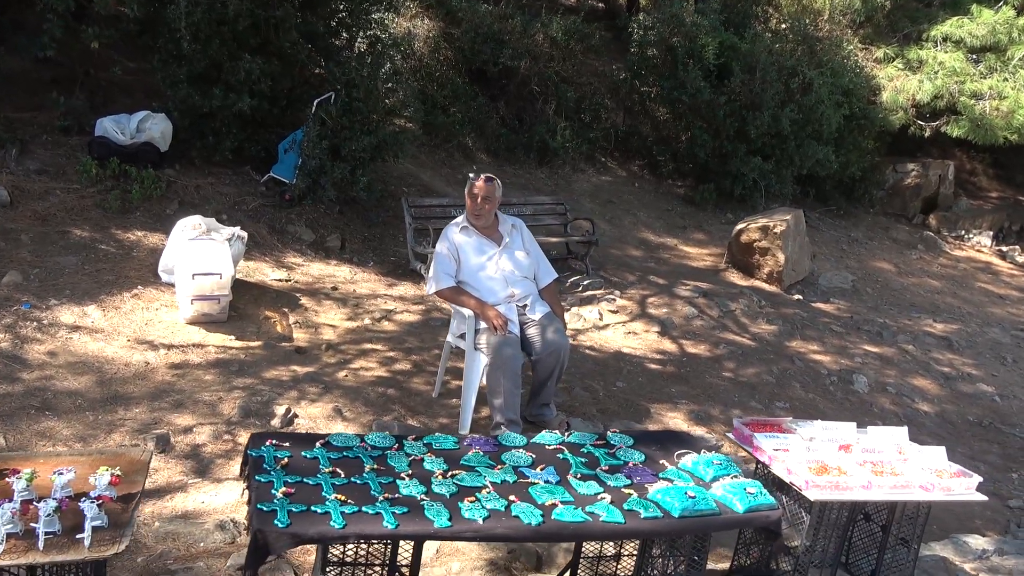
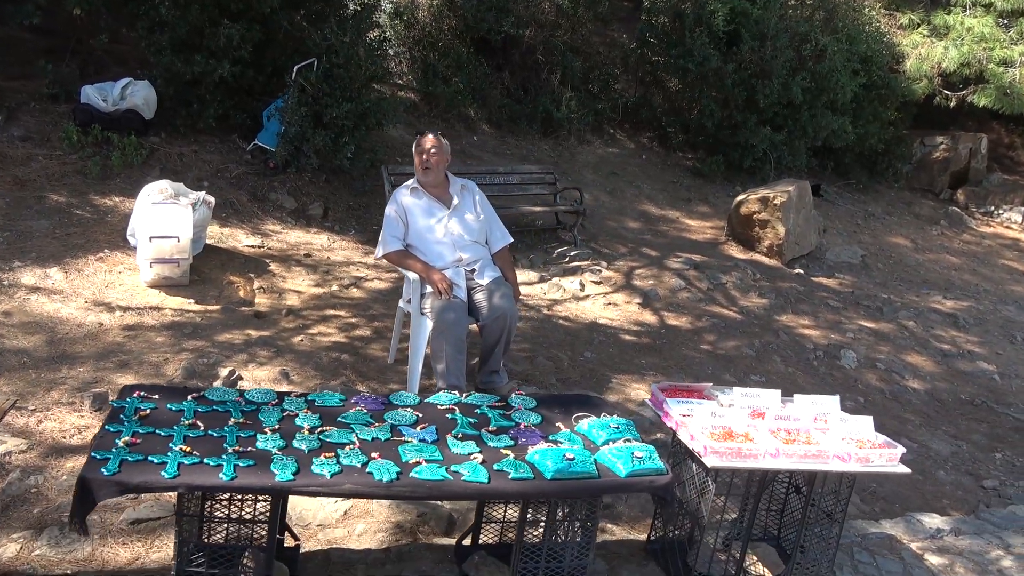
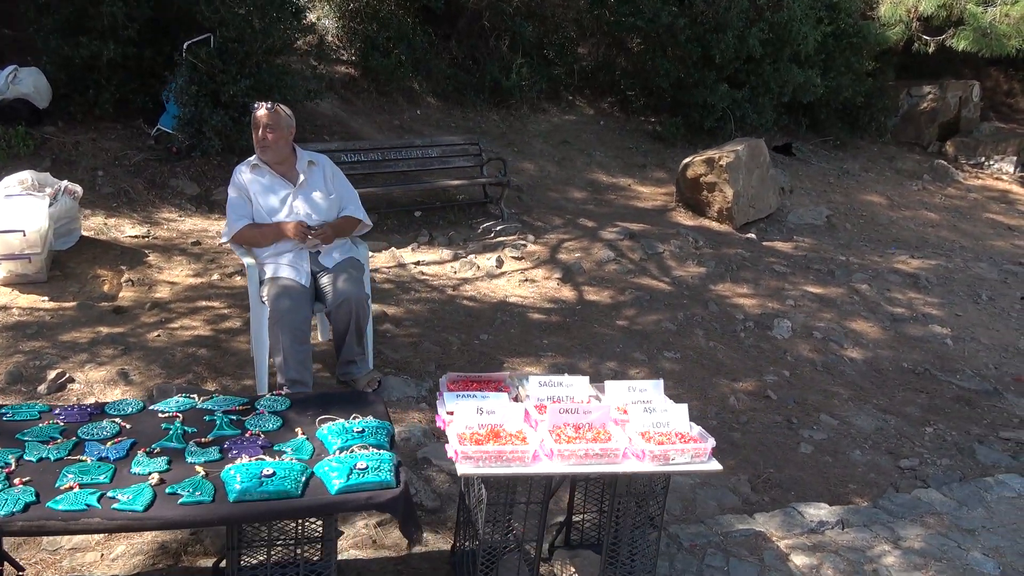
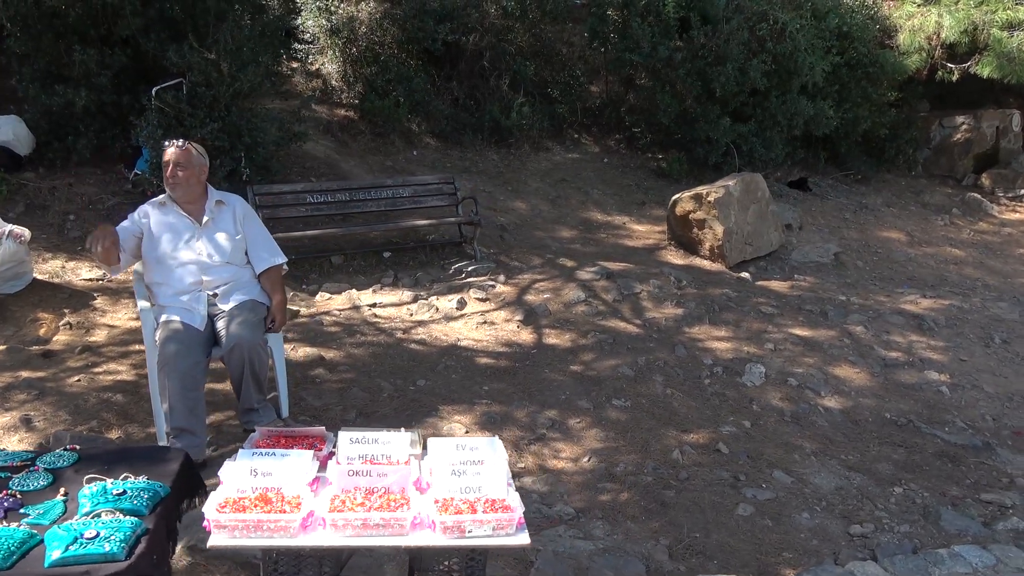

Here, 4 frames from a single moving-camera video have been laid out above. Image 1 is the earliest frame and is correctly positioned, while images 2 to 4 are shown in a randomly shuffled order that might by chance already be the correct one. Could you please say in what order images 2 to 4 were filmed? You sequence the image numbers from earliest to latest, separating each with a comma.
2, 3, 4
